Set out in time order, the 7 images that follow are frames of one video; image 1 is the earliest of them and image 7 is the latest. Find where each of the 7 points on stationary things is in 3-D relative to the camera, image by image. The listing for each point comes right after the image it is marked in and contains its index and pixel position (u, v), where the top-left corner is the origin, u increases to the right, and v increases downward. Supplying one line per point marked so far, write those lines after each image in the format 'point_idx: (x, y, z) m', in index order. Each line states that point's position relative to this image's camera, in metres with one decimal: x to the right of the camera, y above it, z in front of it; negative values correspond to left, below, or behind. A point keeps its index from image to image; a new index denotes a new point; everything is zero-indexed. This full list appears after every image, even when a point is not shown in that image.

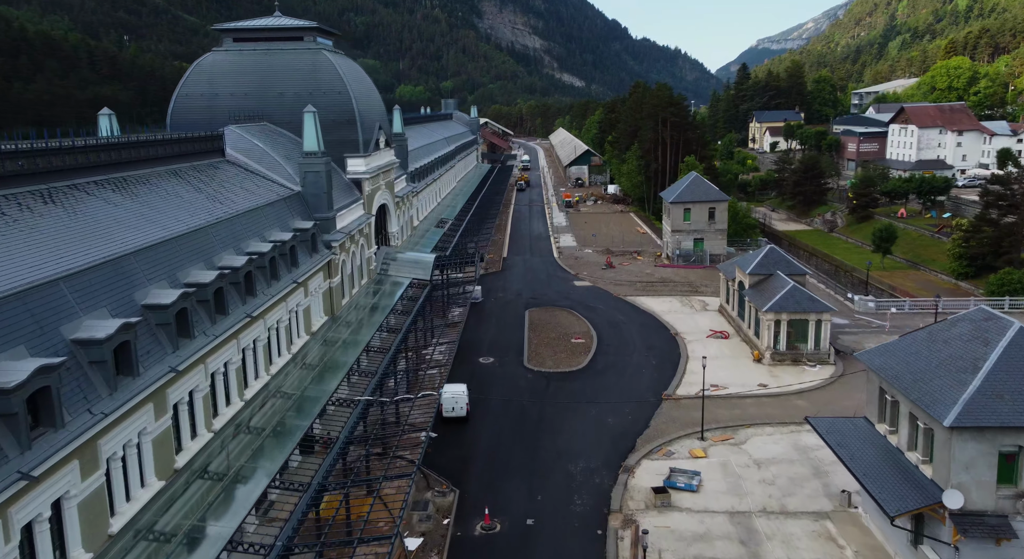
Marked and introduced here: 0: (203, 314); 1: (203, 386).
0: (-7.2, -0.8, +17.0) m
1: (-7.1, -2.4, +16.8) m
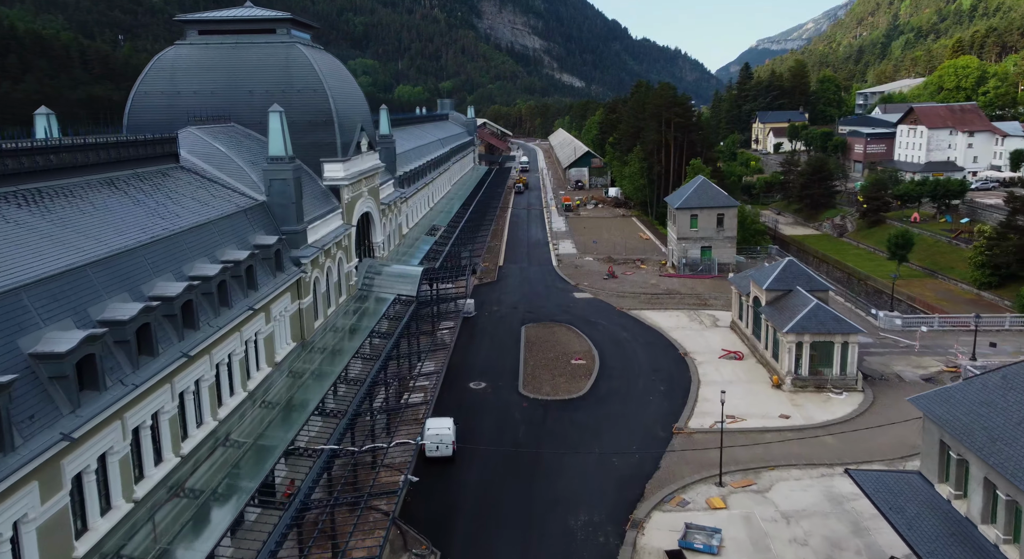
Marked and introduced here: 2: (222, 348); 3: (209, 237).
0: (-7.4, -1.5, +13.9) m
1: (-7.3, -3.1, +13.7) m
2: (-7.3, -1.7, +18.4) m
3: (-8.3, +1.2, +19.9) m
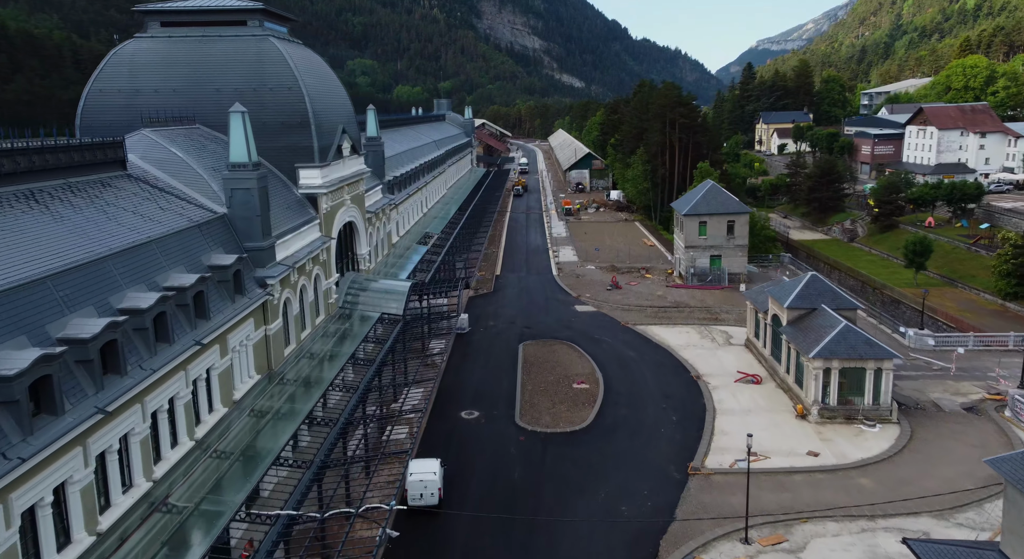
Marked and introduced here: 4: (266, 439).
0: (-7.6, -2.2, +11.0) m
1: (-7.5, -3.8, +10.8) m
2: (-7.4, -2.4, +15.4) m
3: (-8.4, +0.5, +17.0) m
4: (-6.3, -4.1, +18.6) m
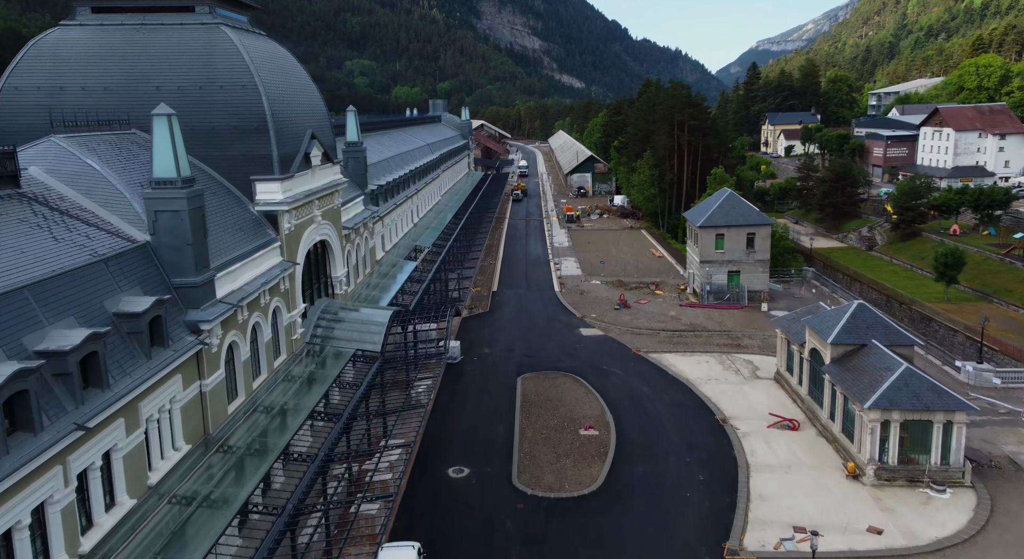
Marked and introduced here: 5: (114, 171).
0: (-7.7, -3.2, +6.7) m
1: (-7.6, -4.8, +6.5) m
2: (-7.5, -3.4, +11.2) m
3: (-8.5, -0.5, +12.7) m
4: (-6.4, -5.1, +14.3) m
5: (-10.1, +2.8, +18.5) m
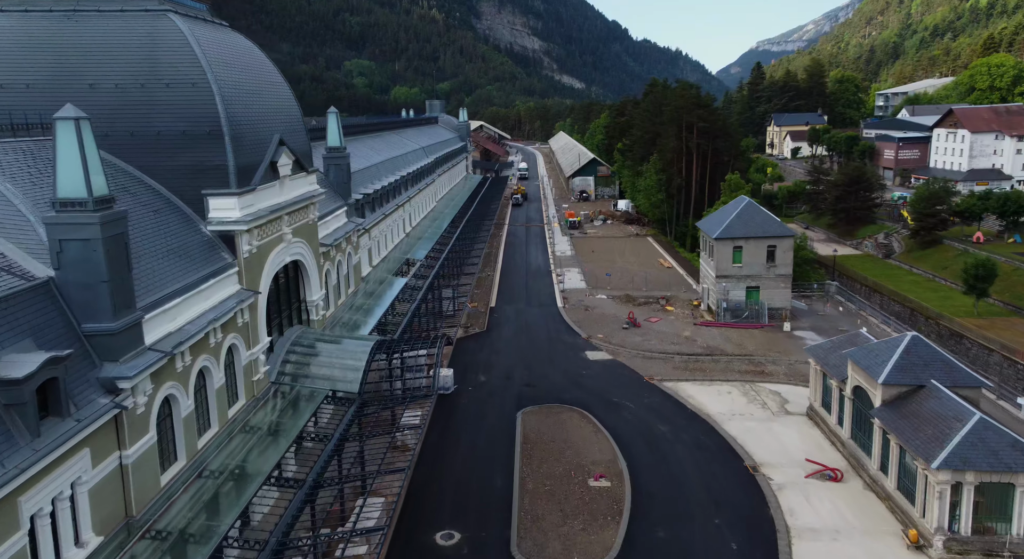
0: (-7.7, -4.0, +3.2) m
1: (-7.6, -5.7, +3.0) m
2: (-7.6, -4.3, +7.6) m
3: (-8.6, -1.4, +9.2) m
4: (-6.4, -6.0, +10.8) m
5: (-10.1, +1.9, +15.0) m
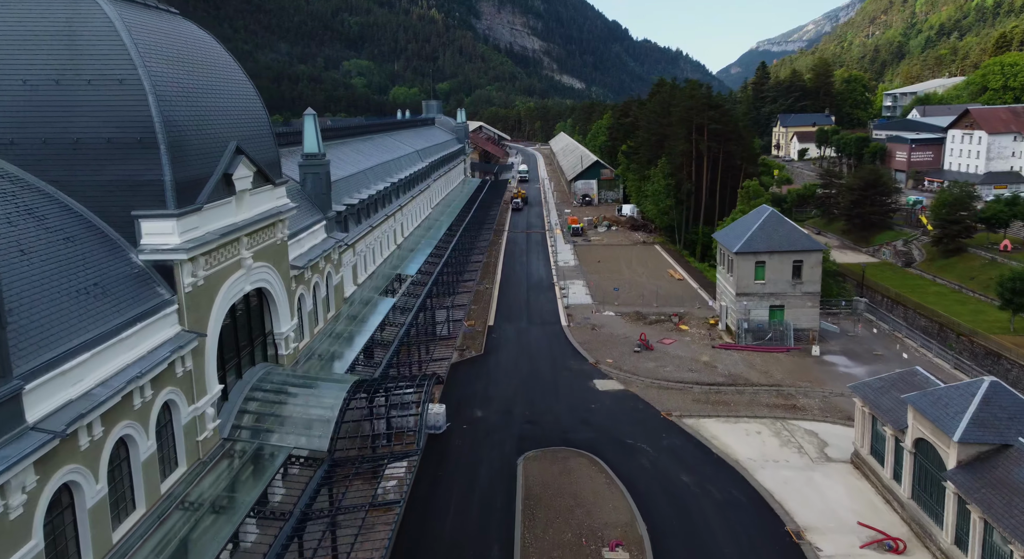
0: (-7.7, -4.9, -0.4) m
1: (-7.6, -6.5, -0.6) m
2: (-7.6, -5.2, +4.0) m
3: (-8.6, -2.3, +5.6) m
4: (-6.4, -6.8, +7.2) m
5: (-10.1, +1.1, +11.4) m
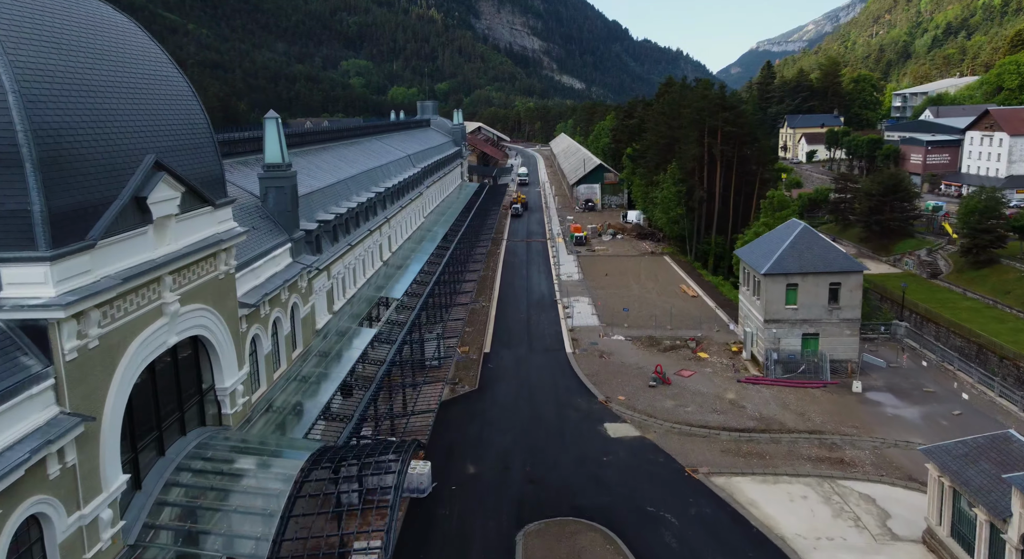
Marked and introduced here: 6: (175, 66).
0: (-7.8, -6.0, -4.7) m
1: (-7.7, -7.6, -4.9) m
2: (-7.6, -6.2, -0.3) m
3: (-8.6, -3.3, +1.3) m
4: (-6.5, -7.9, +2.9) m
5: (-10.2, 0.0, +7.1) m
6: (-8.1, +5.1, +17.8) m
